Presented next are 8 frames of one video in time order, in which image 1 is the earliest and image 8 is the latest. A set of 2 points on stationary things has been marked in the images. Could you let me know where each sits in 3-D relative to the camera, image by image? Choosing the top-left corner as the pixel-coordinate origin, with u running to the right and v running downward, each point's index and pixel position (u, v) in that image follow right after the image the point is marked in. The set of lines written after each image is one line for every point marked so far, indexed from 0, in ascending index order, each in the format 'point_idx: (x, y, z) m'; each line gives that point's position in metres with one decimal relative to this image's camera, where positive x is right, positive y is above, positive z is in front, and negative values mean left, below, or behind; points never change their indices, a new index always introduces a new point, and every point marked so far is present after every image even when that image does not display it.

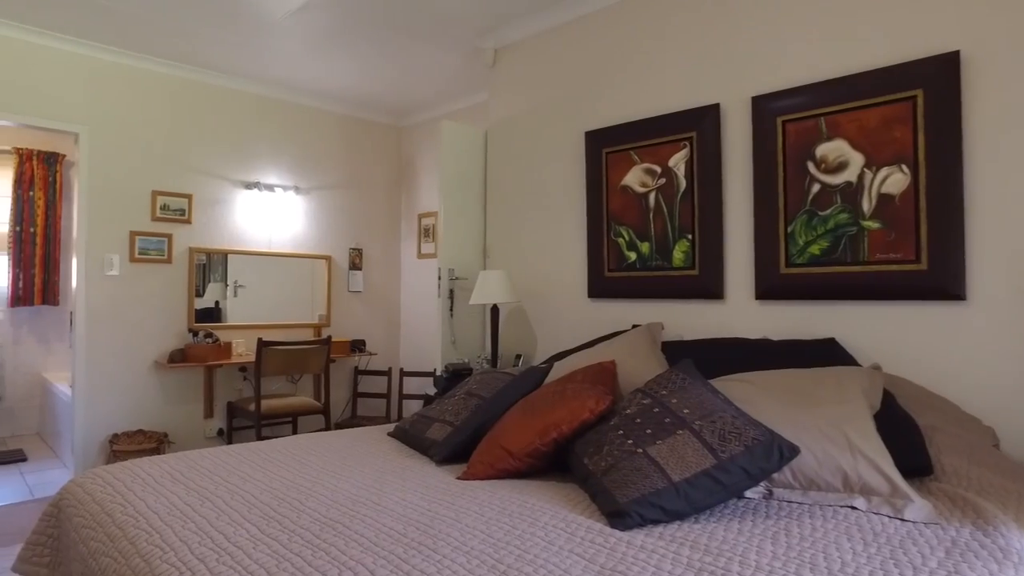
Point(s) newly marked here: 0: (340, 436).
0: (-0.5, -0.4, +2.0) m
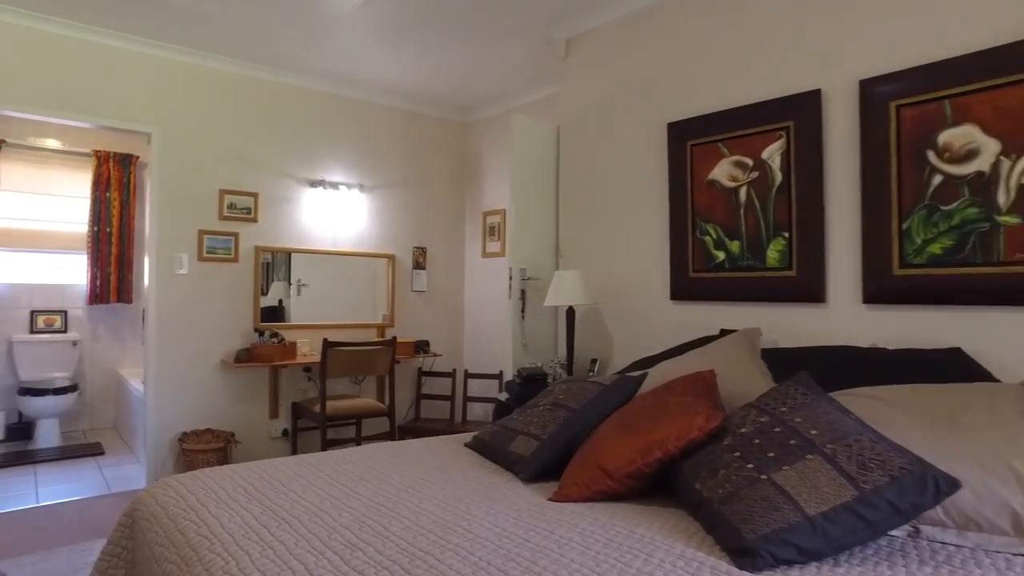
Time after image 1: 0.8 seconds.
0: (-0.3, -0.4, +1.9) m
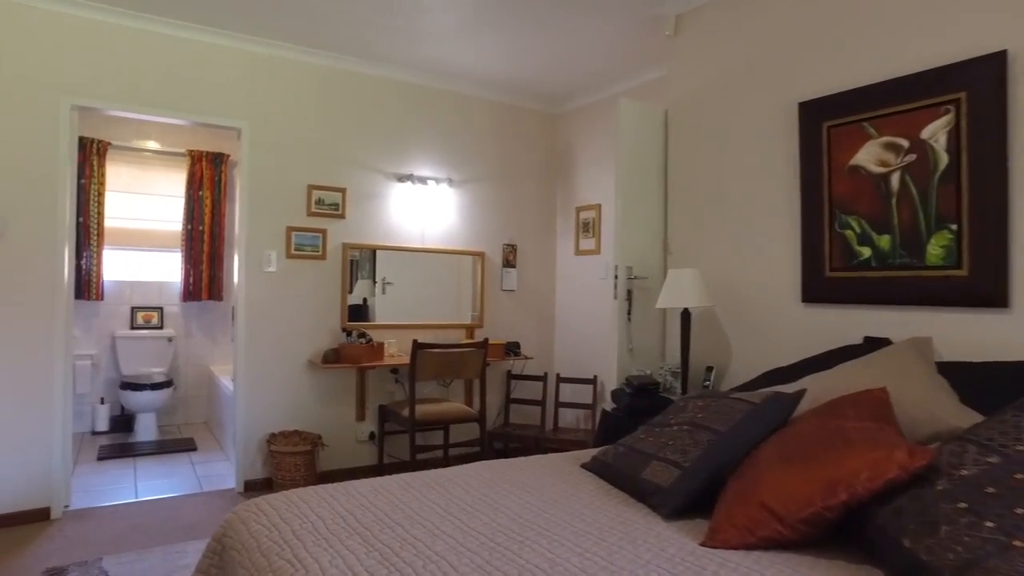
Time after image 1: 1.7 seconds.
0: (0.0, -0.4, +1.7) m
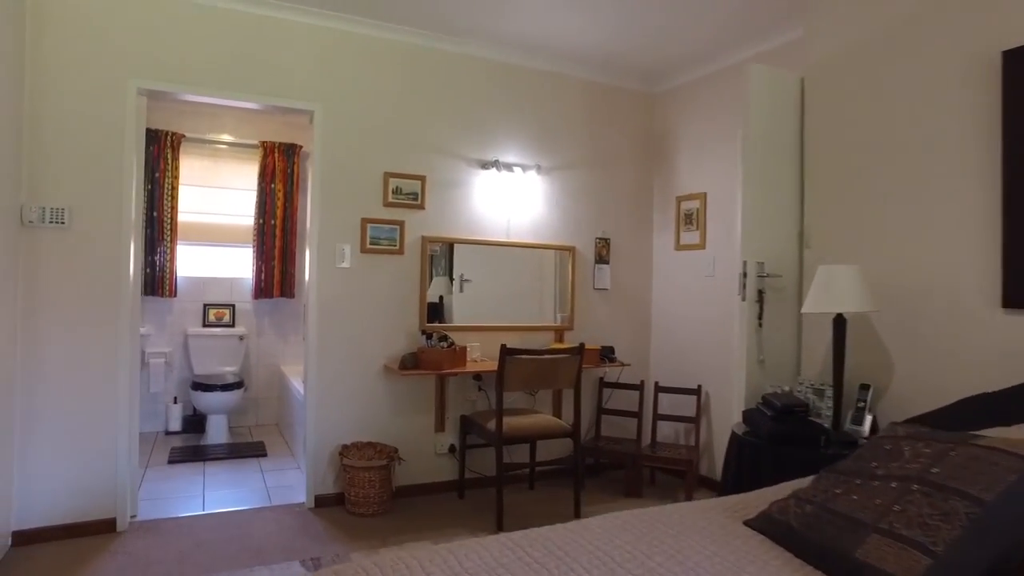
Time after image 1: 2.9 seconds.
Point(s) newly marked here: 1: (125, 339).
0: (+0.3, -0.4, +1.3) m
1: (-1.7, -0.2, +2.9) m
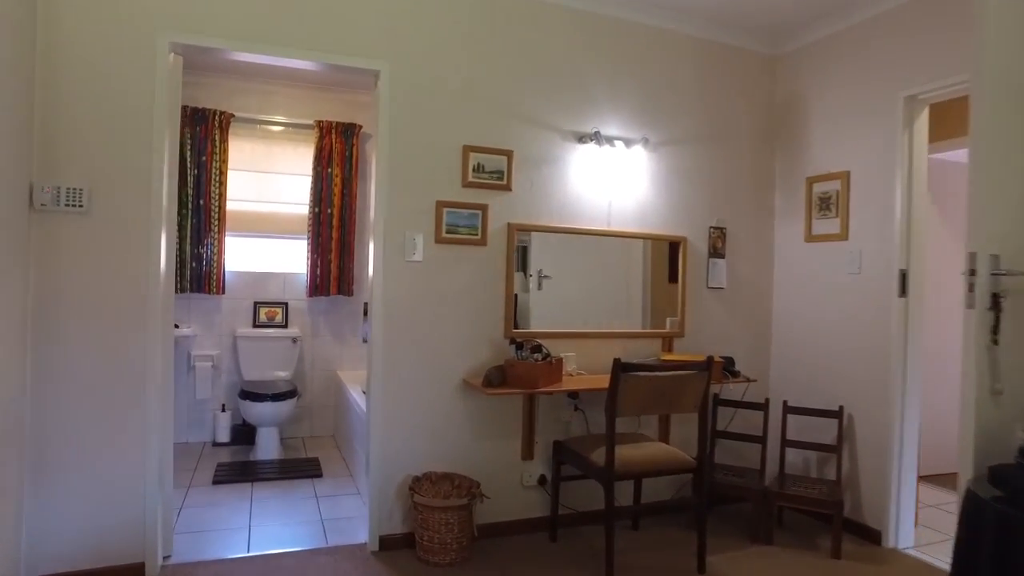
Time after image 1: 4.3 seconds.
0: (+0.6, -0.5, +0.7) m
1: (-1.3, -0.2, +2.4) m
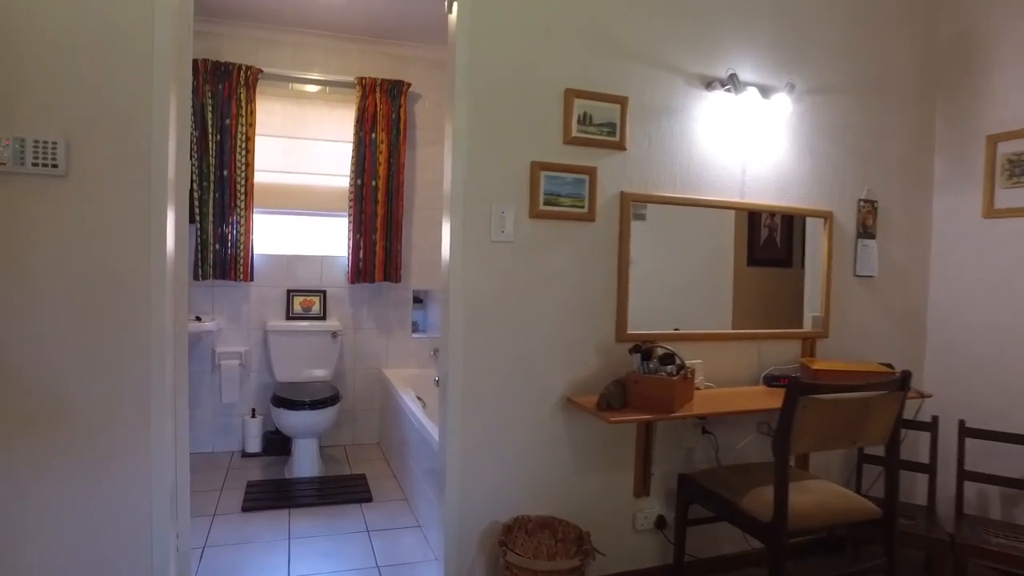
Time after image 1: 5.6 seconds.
0: (+0.9, -0.5, 0.0) m
1: (-0.9, -0.2, +1.8) m
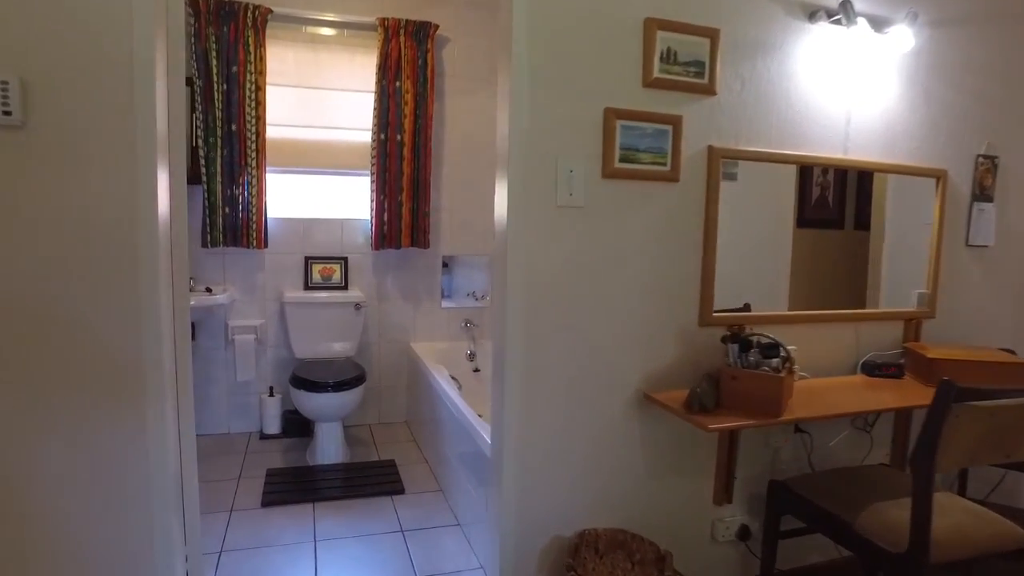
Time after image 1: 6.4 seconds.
0: (+1.0, -0.5, -0.3) m
1: (-0.8, -0.1, +1.5) m
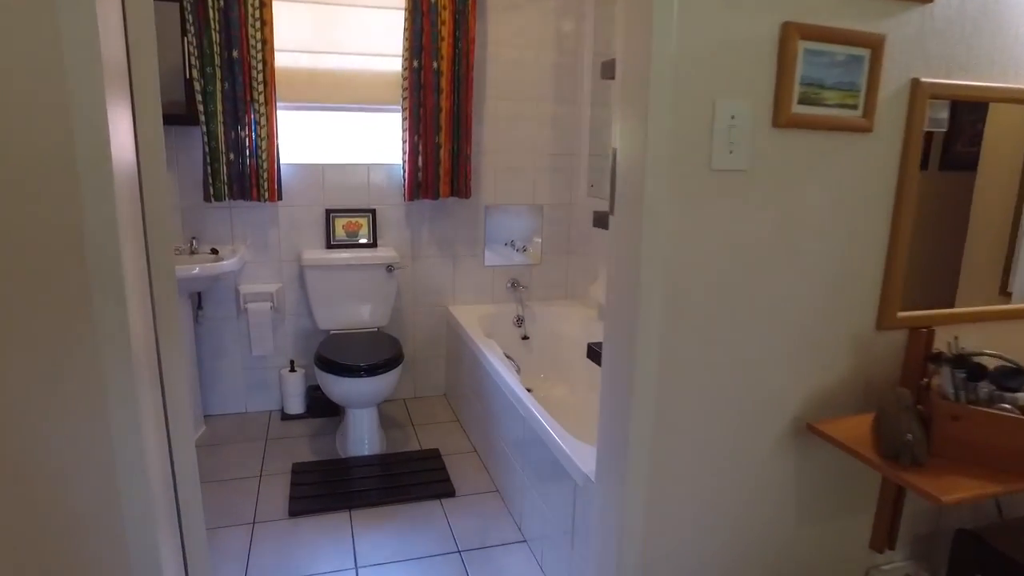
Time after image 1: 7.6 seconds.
0: (+1.2, -0.8, -0.8) m
1: (-0.5, -0.2, +1.0) m
